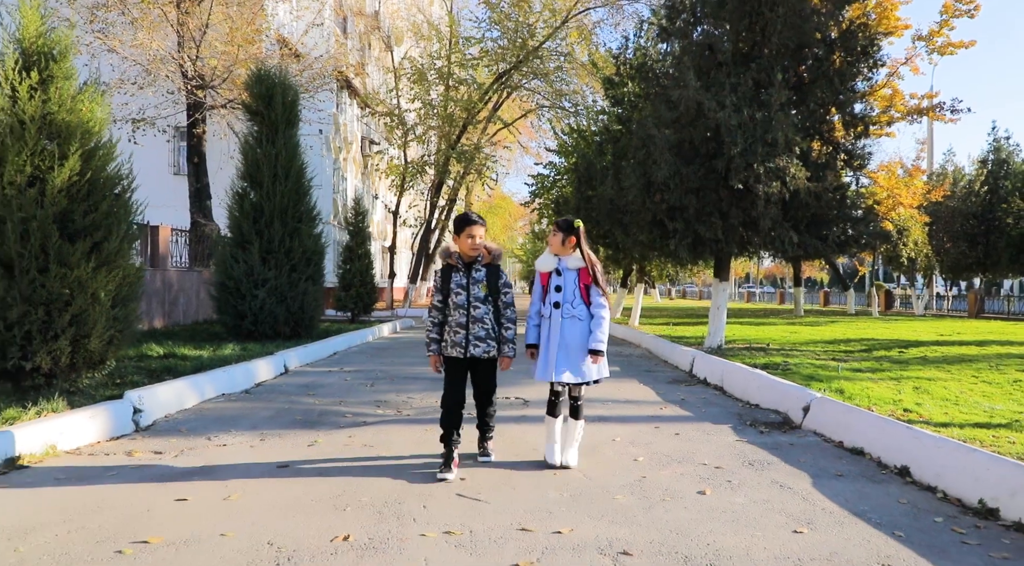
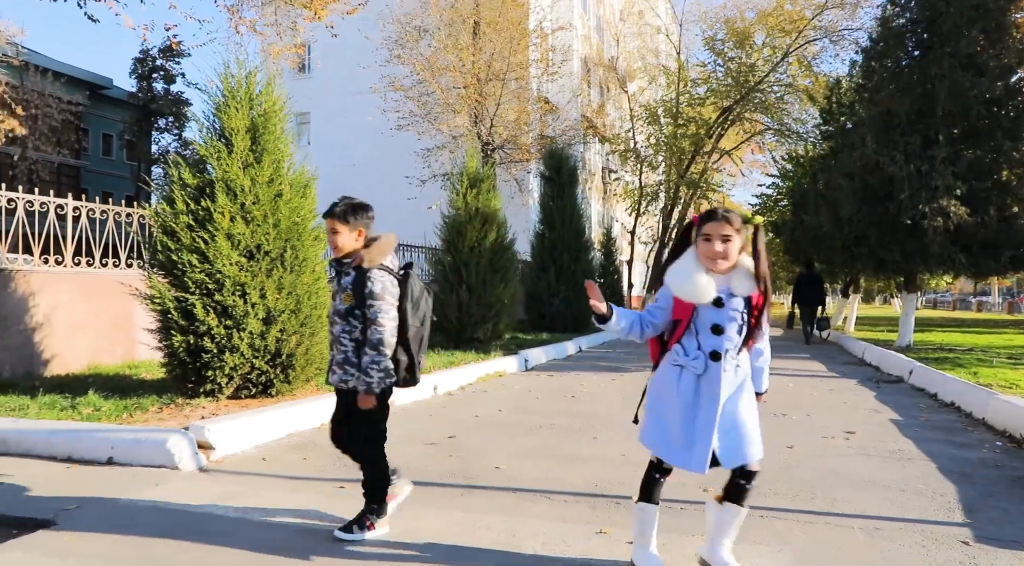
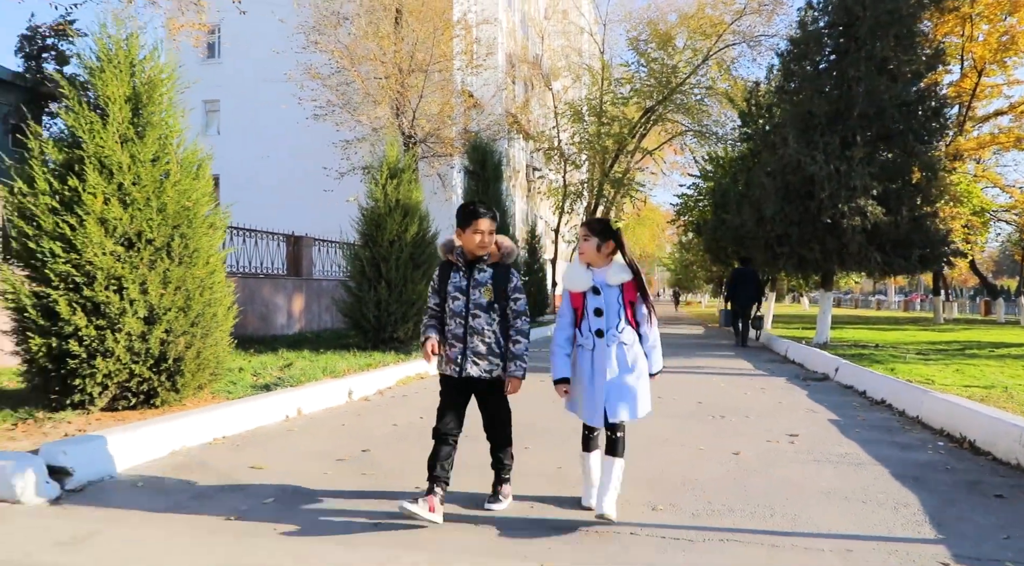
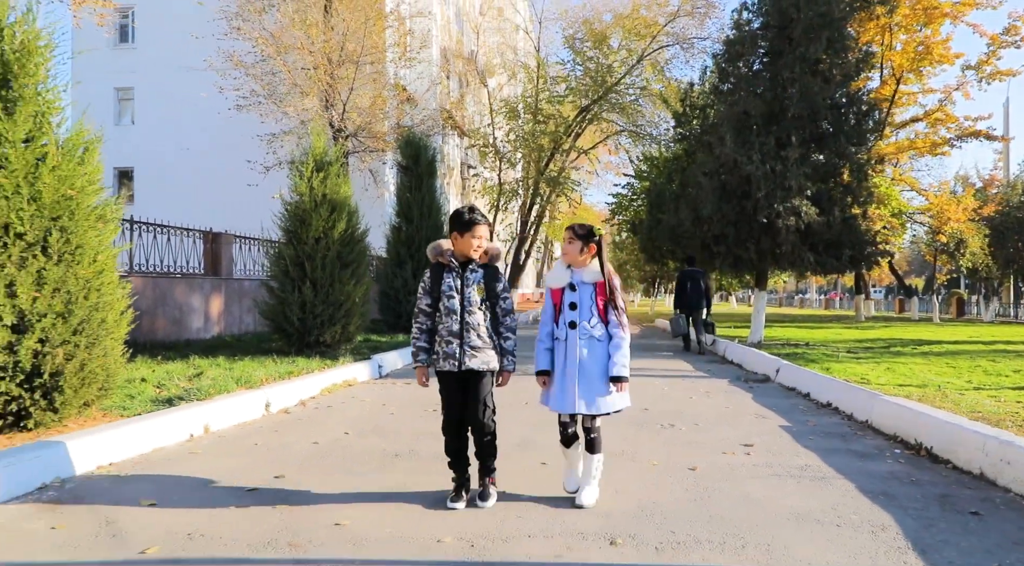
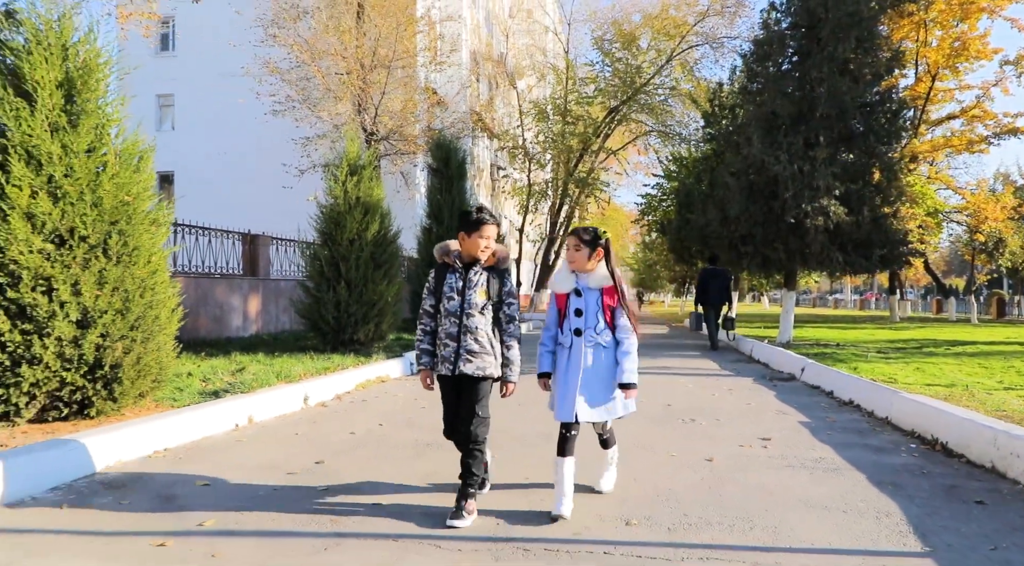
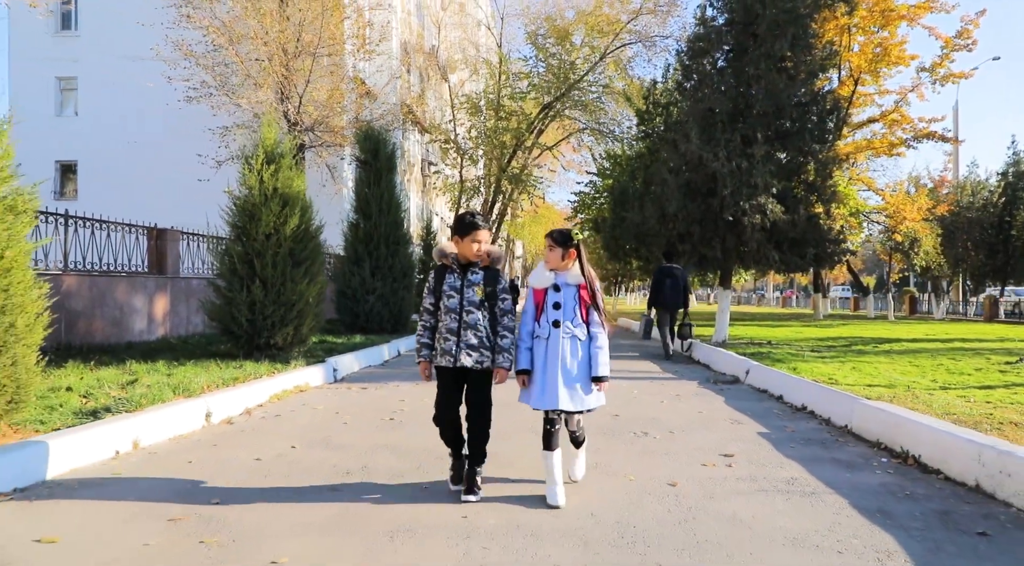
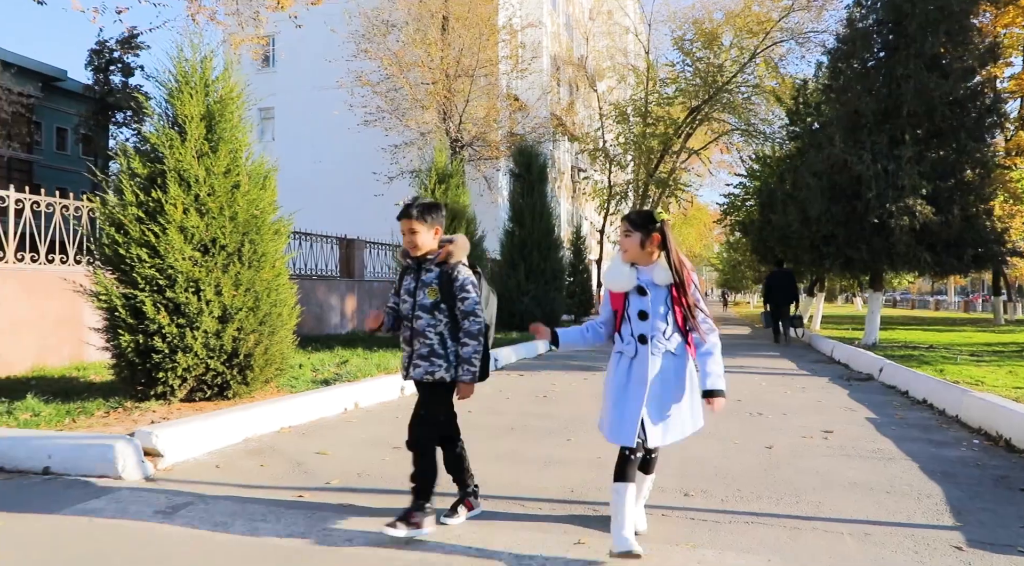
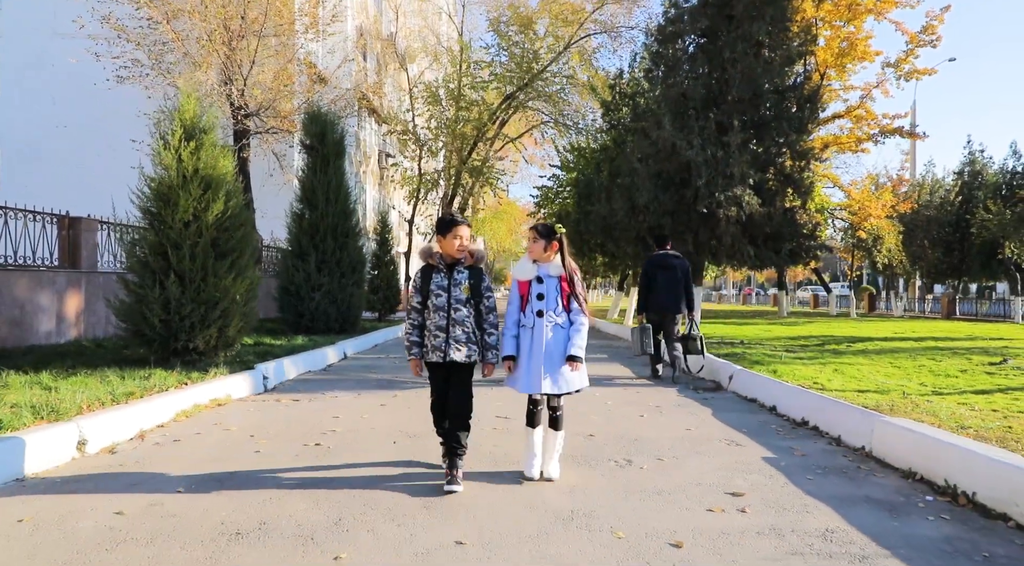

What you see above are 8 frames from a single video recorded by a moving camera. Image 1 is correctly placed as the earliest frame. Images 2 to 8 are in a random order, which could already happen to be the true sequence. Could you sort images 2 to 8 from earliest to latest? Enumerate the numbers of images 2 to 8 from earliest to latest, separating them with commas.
8, 6, 4, 5, 3, 7, 2
